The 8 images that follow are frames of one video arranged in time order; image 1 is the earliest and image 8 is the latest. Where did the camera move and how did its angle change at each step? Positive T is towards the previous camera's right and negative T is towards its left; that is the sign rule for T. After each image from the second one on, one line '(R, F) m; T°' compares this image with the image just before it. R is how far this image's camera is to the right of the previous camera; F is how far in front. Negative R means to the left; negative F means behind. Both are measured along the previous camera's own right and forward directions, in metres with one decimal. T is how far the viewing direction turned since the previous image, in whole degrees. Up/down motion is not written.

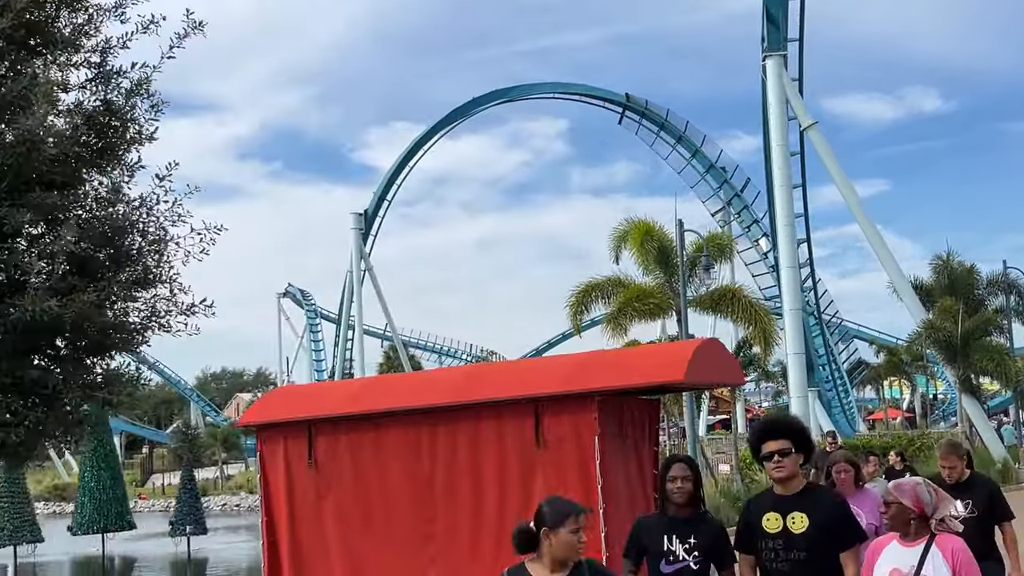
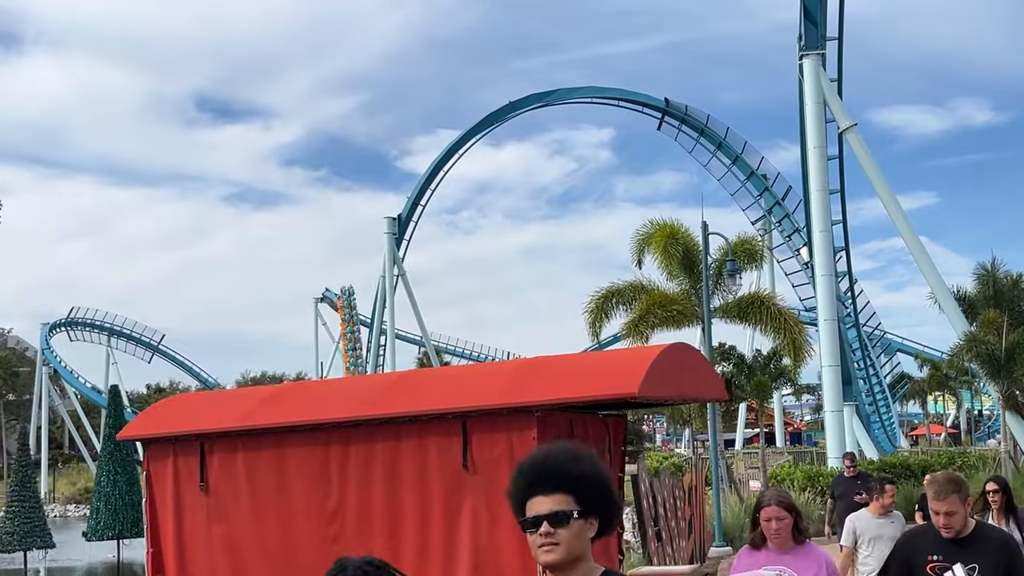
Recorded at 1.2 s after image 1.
(+0.4, +0.8) m; -2°
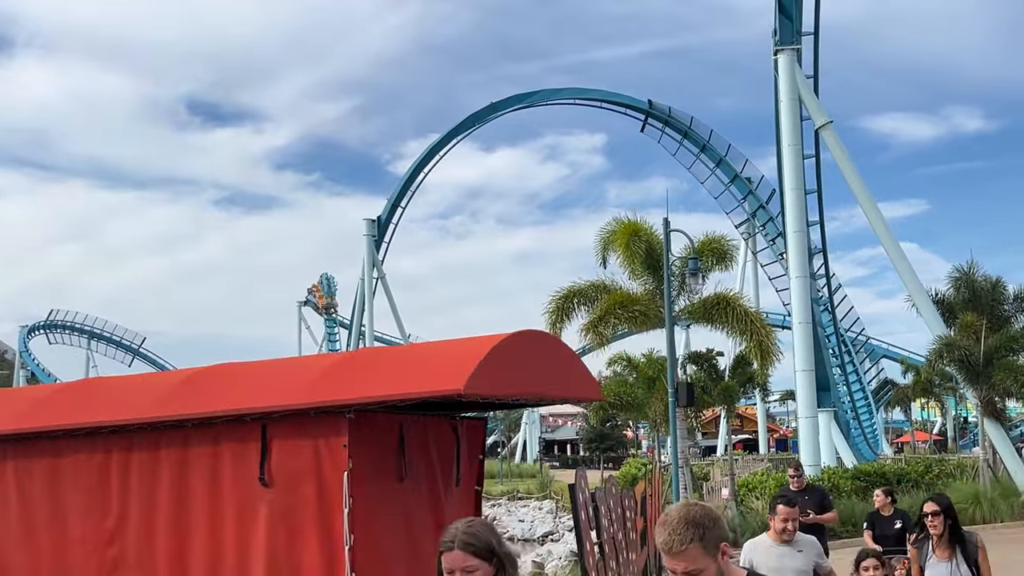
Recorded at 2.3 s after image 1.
(+0.5, +0.7) m; 0°
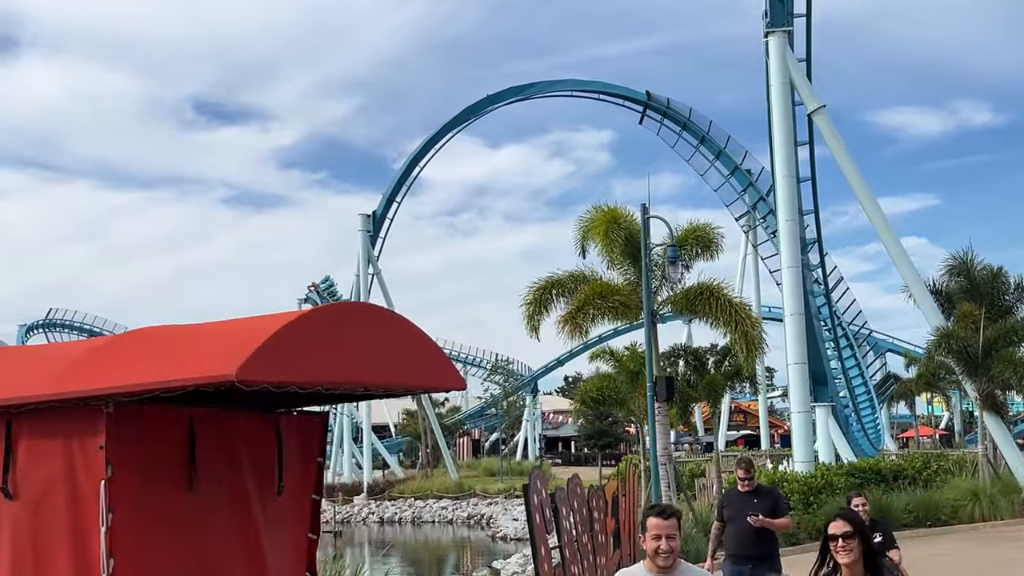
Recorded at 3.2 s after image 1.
(+0.5, +0.7) m; 0°
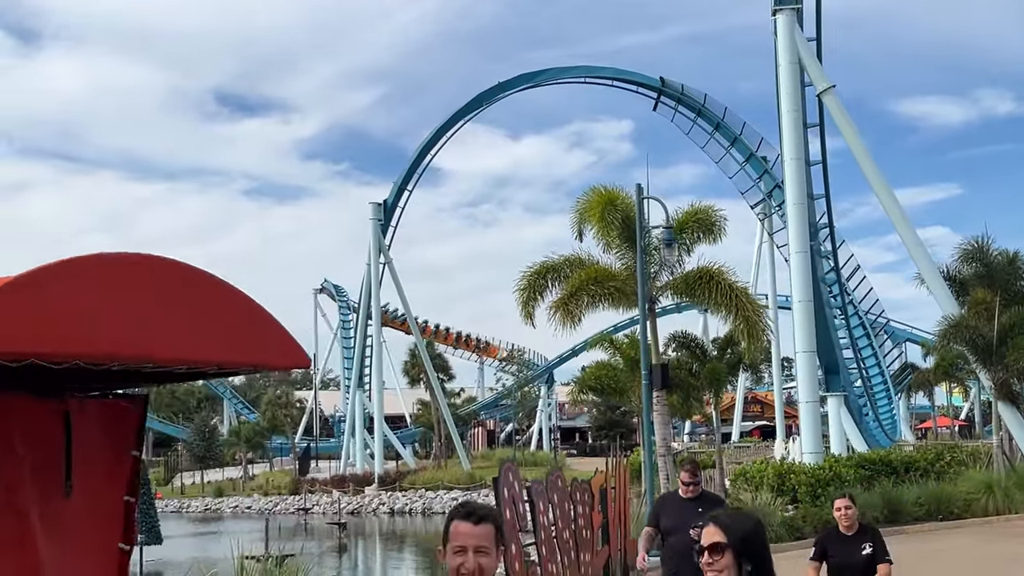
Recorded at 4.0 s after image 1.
(+0.4, +0.6) m; -1°
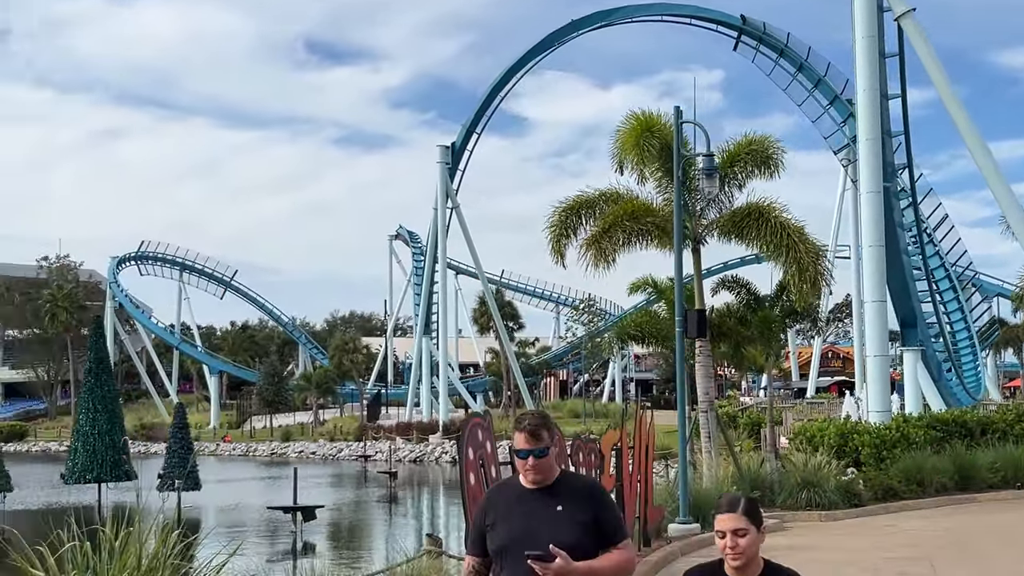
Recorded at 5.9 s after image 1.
(+0.7, +1.3) m; -5°
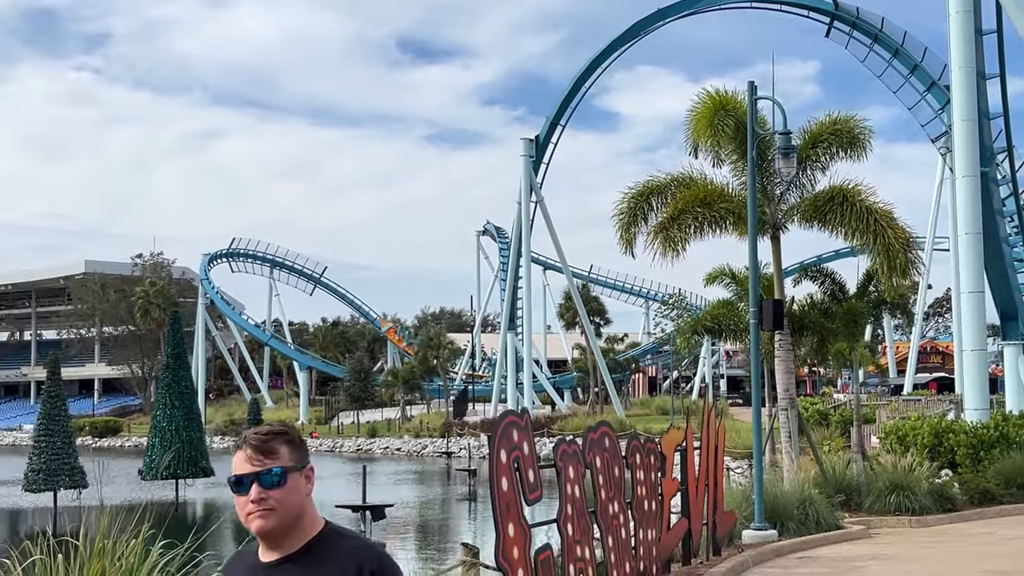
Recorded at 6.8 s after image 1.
(+0.3, +0.6) m; -5°
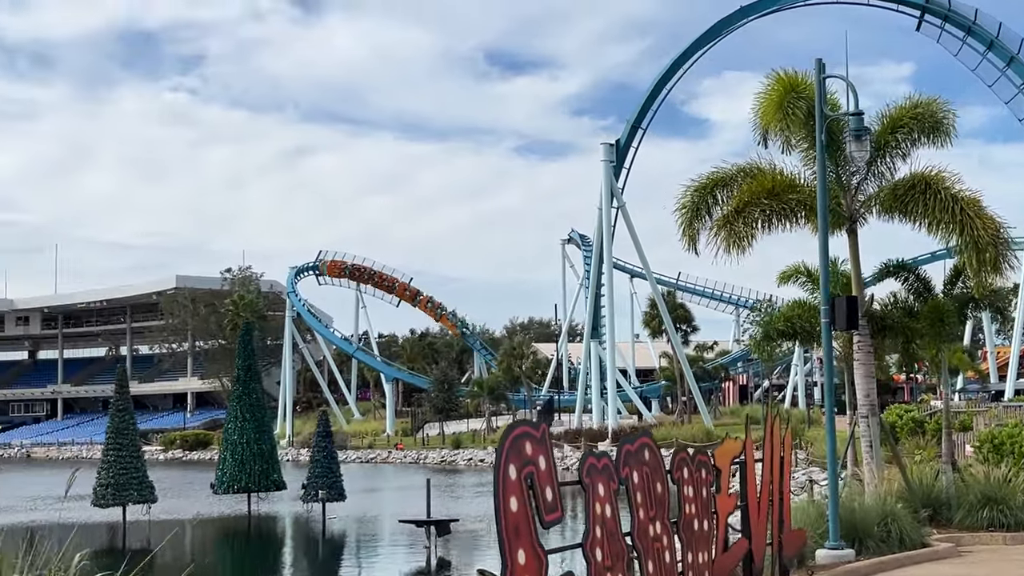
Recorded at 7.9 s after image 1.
(+0.4, +0.7) m; -5°
